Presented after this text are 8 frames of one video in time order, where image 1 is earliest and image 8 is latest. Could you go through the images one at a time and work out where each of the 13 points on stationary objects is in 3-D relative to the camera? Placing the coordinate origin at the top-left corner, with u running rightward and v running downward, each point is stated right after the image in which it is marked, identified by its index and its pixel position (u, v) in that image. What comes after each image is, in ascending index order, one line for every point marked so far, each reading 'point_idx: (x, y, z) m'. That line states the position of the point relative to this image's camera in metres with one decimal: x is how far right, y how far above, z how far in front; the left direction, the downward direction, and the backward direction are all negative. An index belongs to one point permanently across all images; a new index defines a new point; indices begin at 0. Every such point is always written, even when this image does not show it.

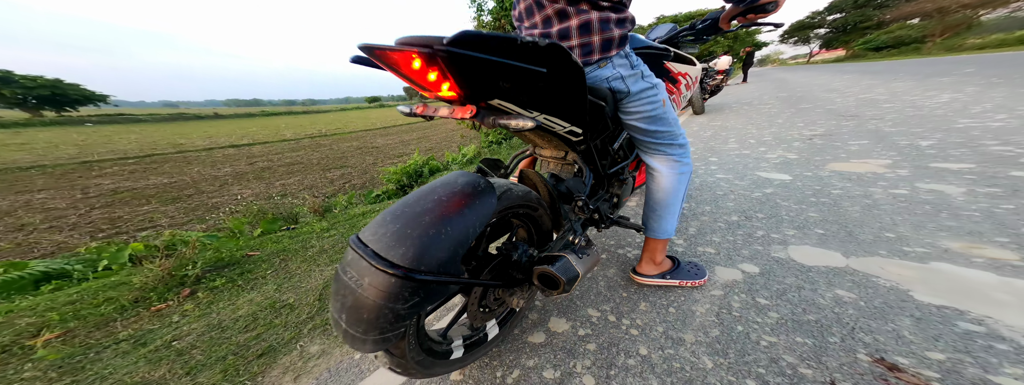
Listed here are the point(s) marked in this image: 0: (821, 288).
0: (+0.8, -0.3, +0.7) m
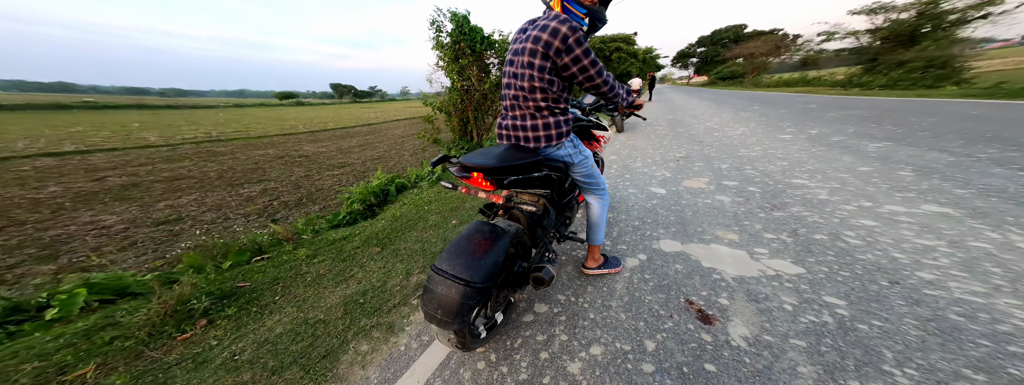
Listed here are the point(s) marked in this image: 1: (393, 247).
0: (+0.8, -0.4, +1.4) m
1: (-1.0, -0.5, +2.3) m
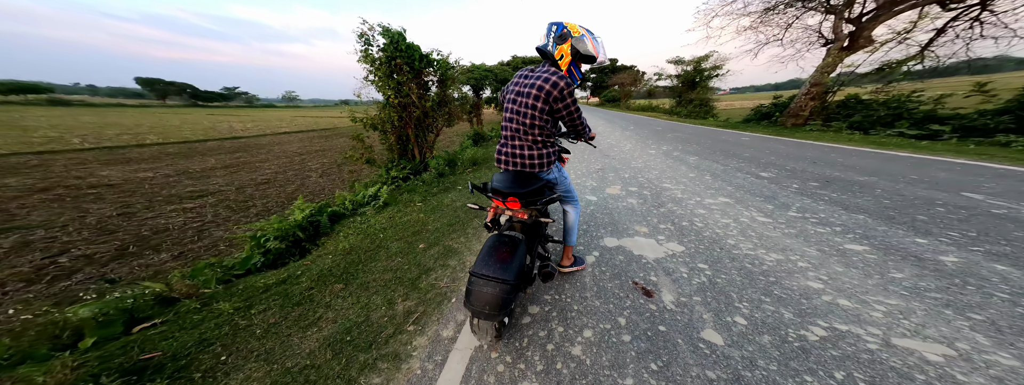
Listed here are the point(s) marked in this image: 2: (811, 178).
0: (+0.7, -0.5, +1.9) m
1: (-1.3, -0.7, +2.3) m
2: (+4.0, +0.1, +3.4) m
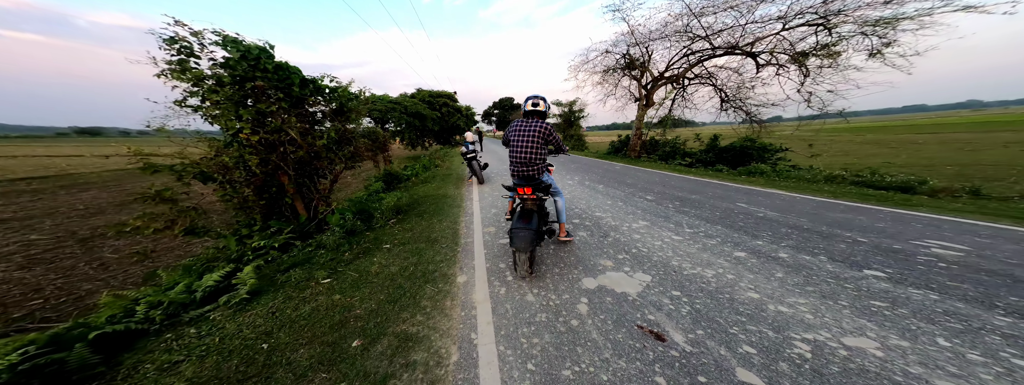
0: (+0.7, -0.9, +2.0) m
1: (-1.2, -1.3, +1.4) m
2: (+2.9, -0.1, +4.7) m
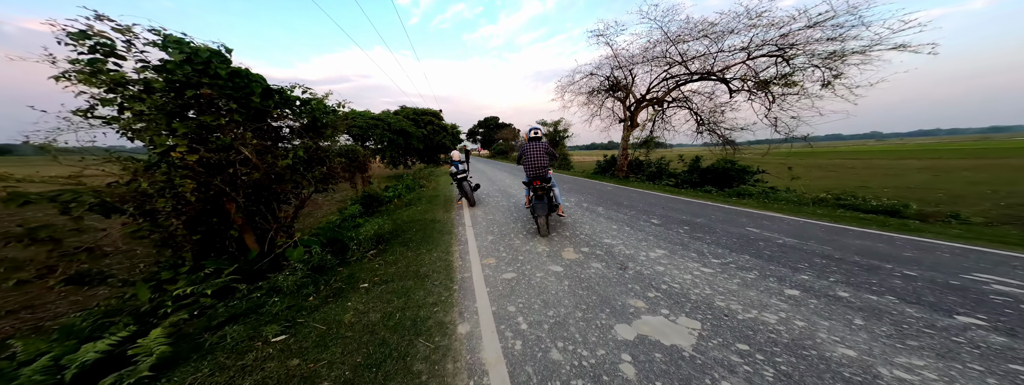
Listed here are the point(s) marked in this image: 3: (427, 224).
0: (+0.9, -1.0, +1.5) m
1: (-1.0, -1.4, +0.7) m
2: (+2.9, -0.5, +4.5) m
3: (-2.0, -0.7, +6.4) m
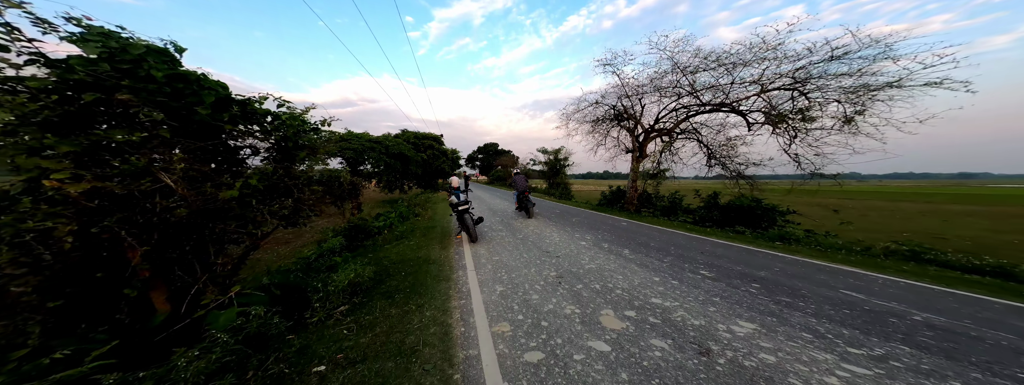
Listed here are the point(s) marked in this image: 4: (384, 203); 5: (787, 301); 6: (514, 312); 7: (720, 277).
0: (+1.2, -1.2, +0.5) m
1: (-0.7, -1.5, -0.4) m
2: (+3.1, -1.1, +3.5) m
3: (-1.8, -1.4, +5.3) m
4: (-8.1, -0.7, +16.8) m
5: (+2.8, -1.1, +2.8) m
6: (0.0, -1.4, +3.3) m
7: (+2.7, -1.1, +3.6) m
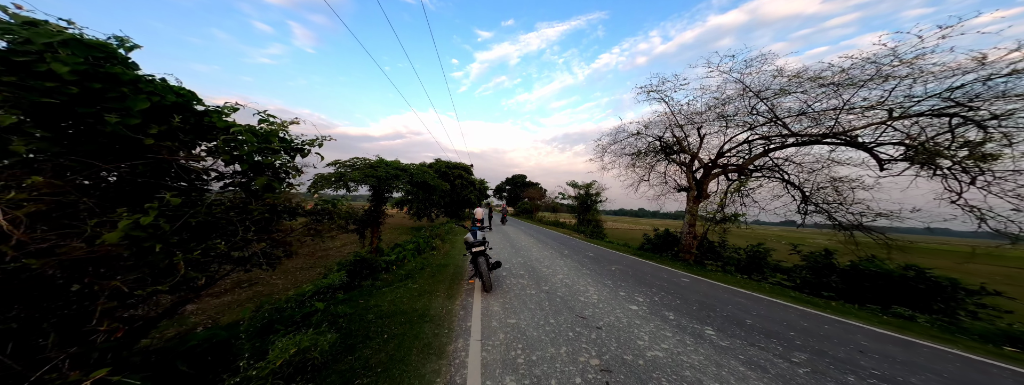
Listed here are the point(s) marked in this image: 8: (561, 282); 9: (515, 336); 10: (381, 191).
0: (+1.0, -1.2, -1.1) m
1: (-0.9, -1.3, -1.8) m
2: (+3.2, -1.5, +1.8) m
3: (-1.5, -1.9, +4.0) m
4: (-6.5, -2.4, +16.2) m
5: (+2.9, -1.4, +1.0) m
6: (+0.1, -1.8, +1.9) m
7: (+2.9, -1.5, +1.8) m
8: (+1.0, -1.9, +5.7) m
9: (0.0, -1.9, +3.6) m
10: (-4.4, +0.1, +9.0) m
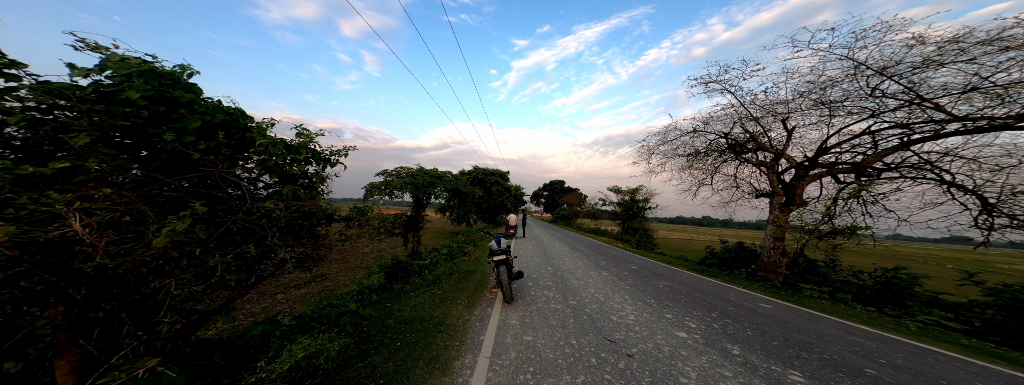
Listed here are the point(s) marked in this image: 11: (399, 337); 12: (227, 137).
0: (+0.3, -1.2, -1.5) m
1: (-1.8, -1.2, -1.8) m
2: (+3.0, -1.5, +0.8) m
3: (-1.3, -2.0, +3.9) m
4: (-3.9, -2.9, +16.8) m
5: (+2.5, -1.4, +0.2) m
6: (0.0, -1.8, +1.5) m
7: (+2.6, -1.5, +1.0) m
8: (+1.6, -2.0, +5.1) m
9: (+0.2, -1.9, +3.2) m
10: (-3.1, -0.2, +9.4) m
11: (-1.6, -2.0, +3.8) m
12: (-3.3, +0.7, +3.2) m
